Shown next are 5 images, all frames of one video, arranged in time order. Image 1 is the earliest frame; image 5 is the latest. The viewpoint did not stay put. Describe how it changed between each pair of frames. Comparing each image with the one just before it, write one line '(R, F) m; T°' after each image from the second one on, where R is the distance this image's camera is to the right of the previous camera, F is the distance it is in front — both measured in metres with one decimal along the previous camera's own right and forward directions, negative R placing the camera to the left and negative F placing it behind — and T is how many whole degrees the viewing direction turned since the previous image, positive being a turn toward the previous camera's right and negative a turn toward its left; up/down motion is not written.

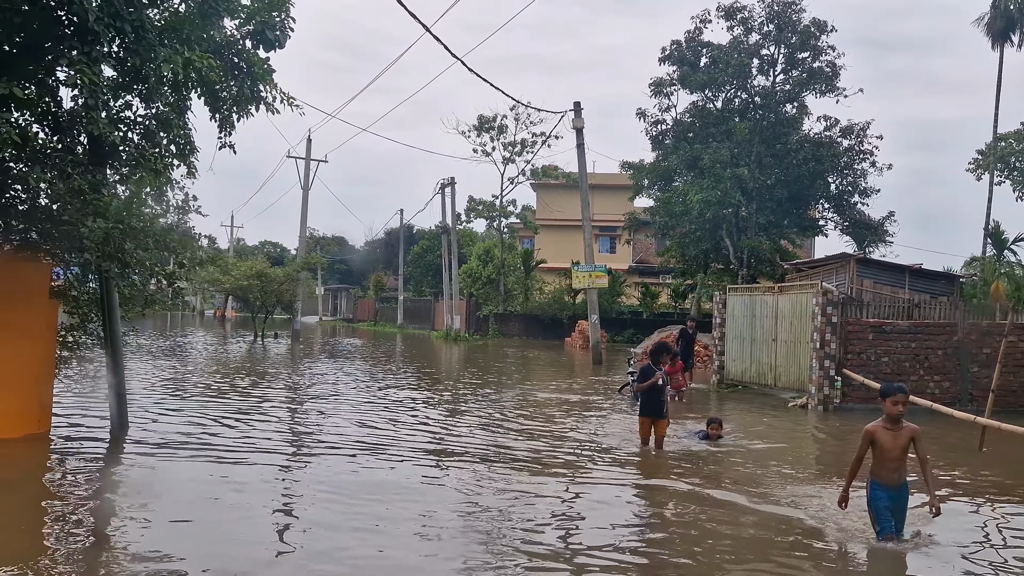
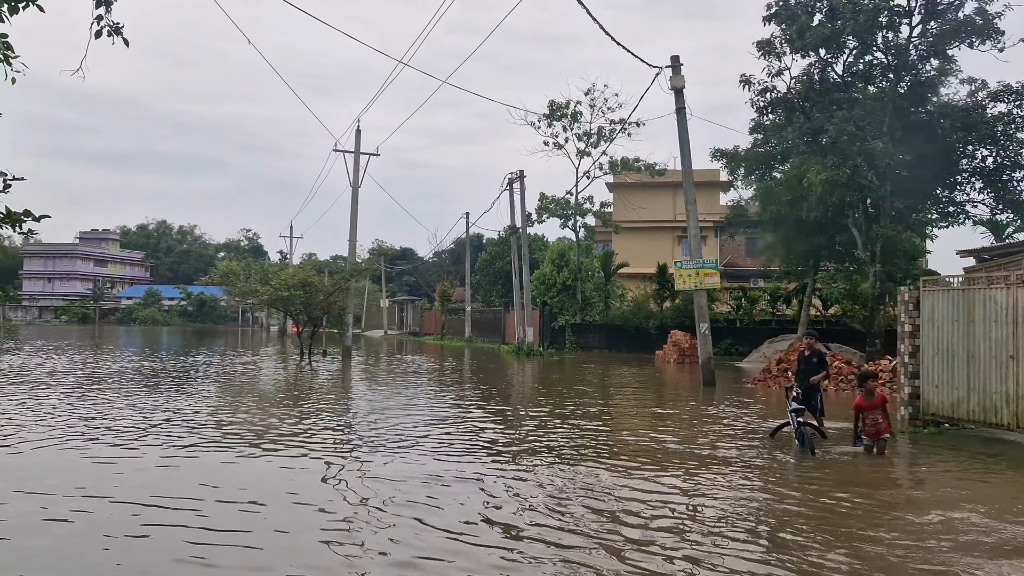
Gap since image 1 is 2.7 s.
(-0.3, +3.6) m; -5°
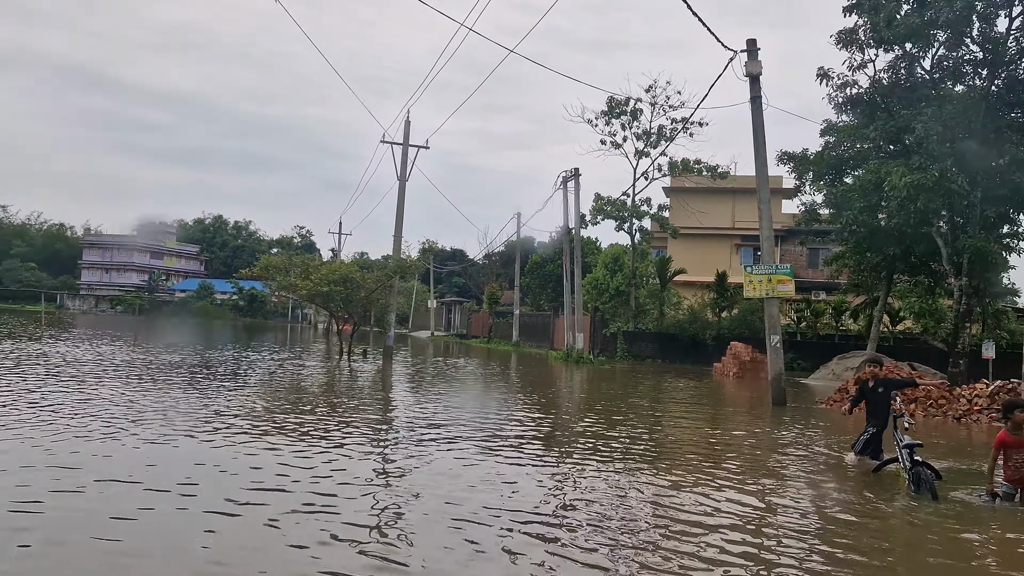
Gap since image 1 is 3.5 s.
(-0.1, +1.1) m; -4°
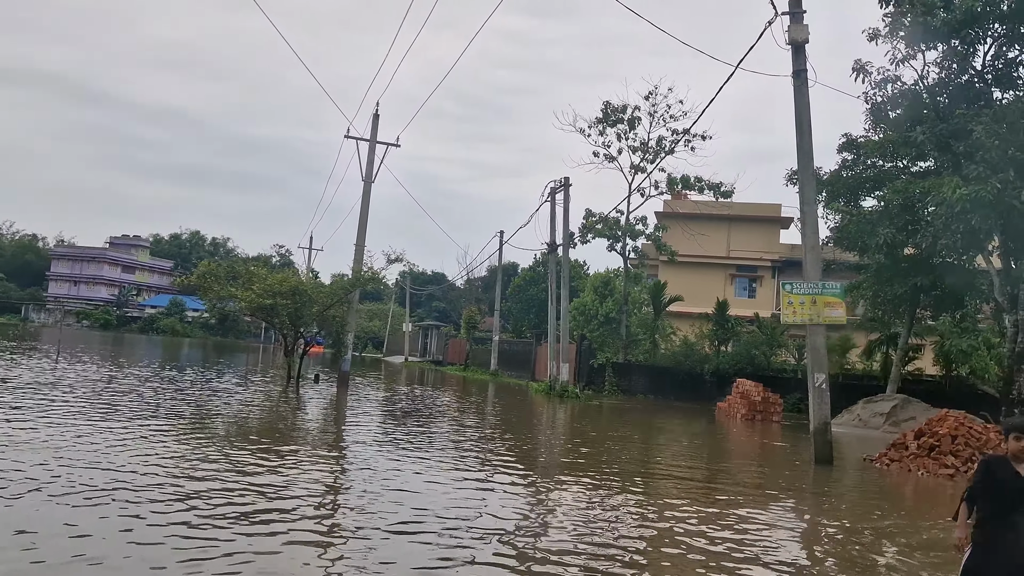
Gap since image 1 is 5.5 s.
(+0.2, +2.9) m; +1°
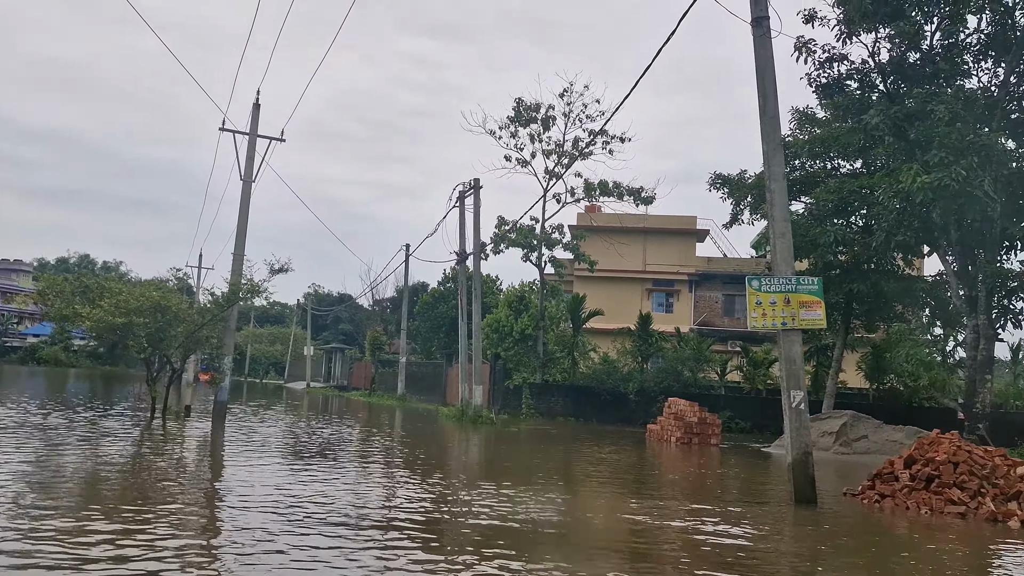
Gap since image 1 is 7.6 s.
(+0.2, +2.4) m; +6°
